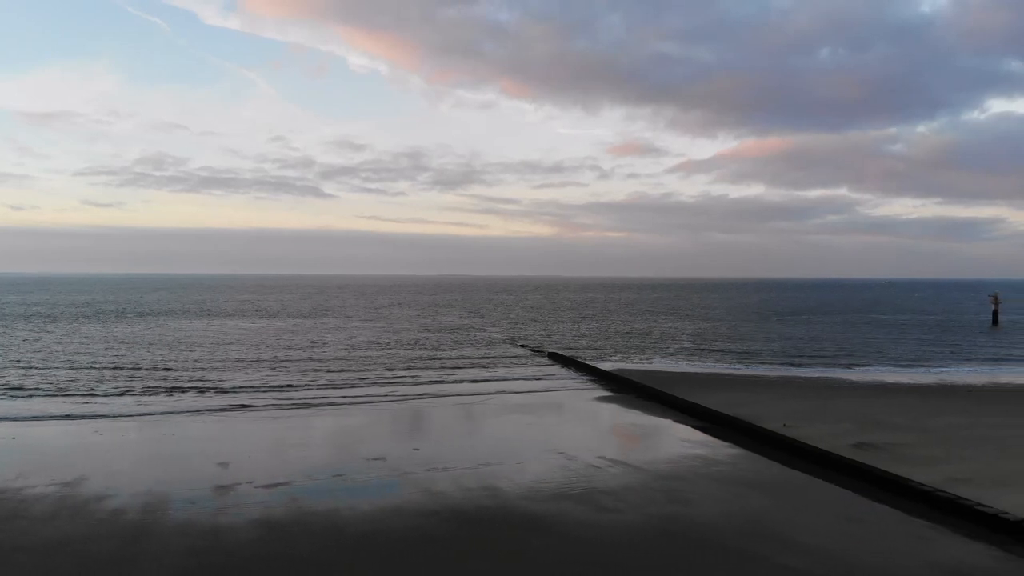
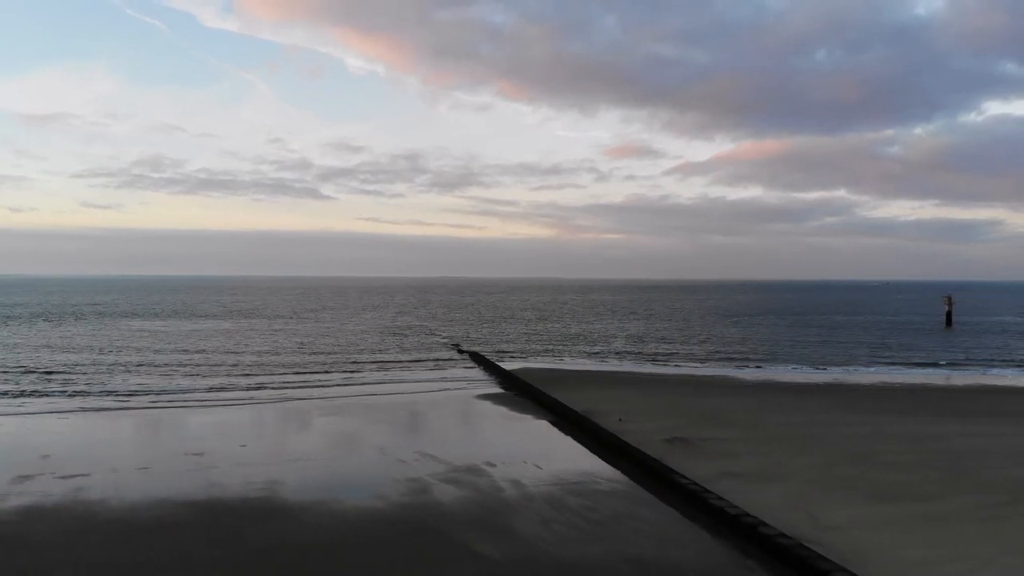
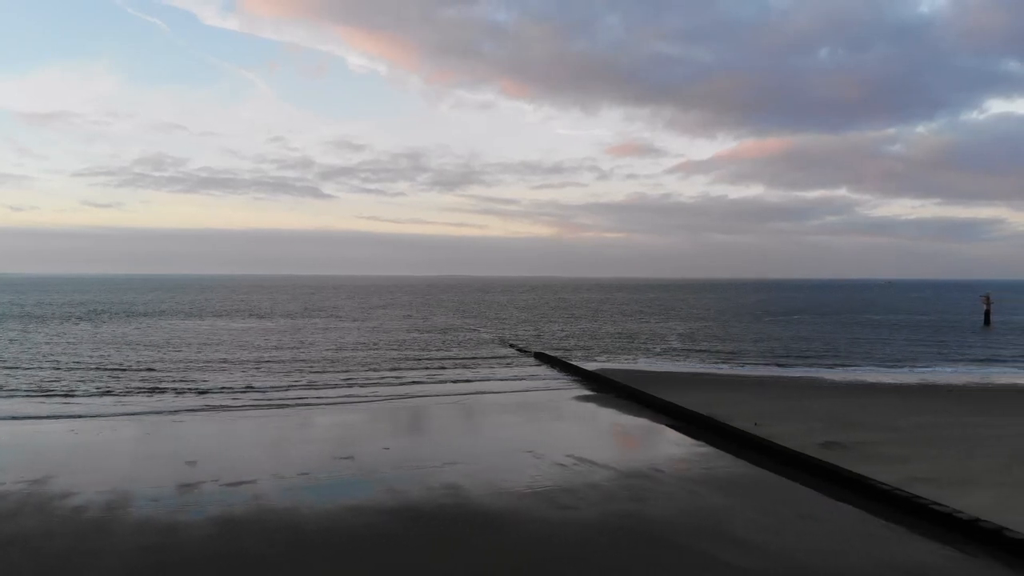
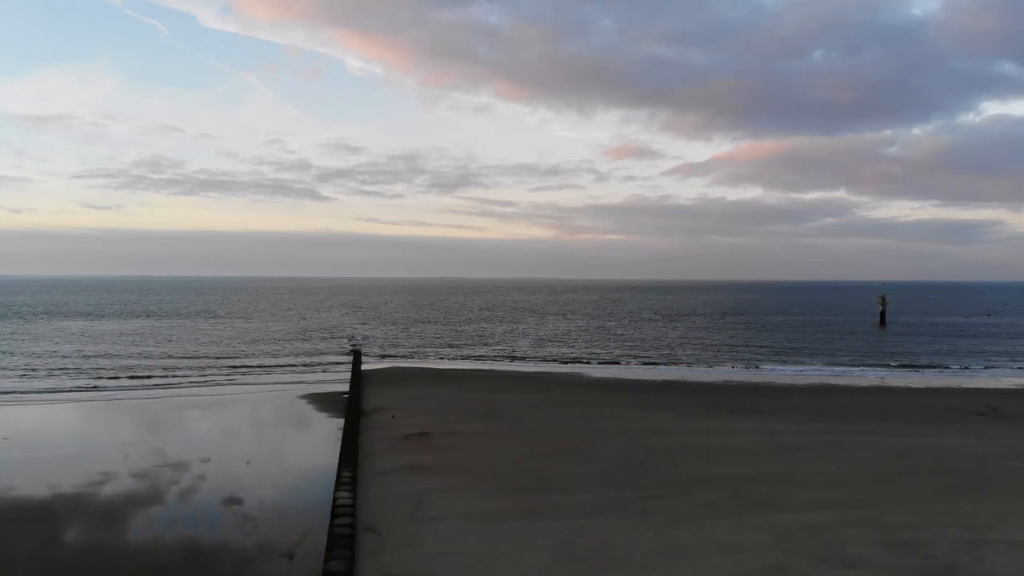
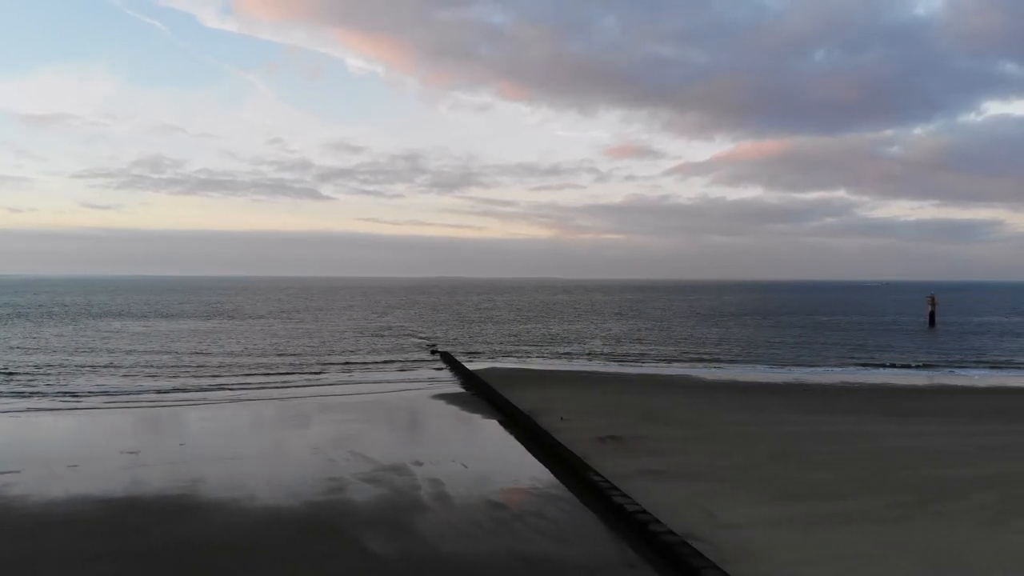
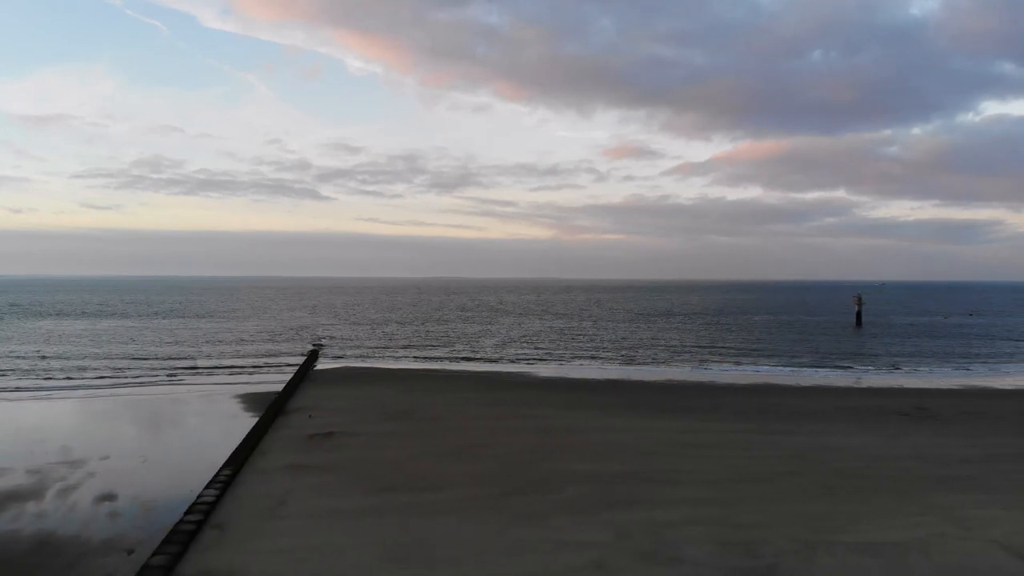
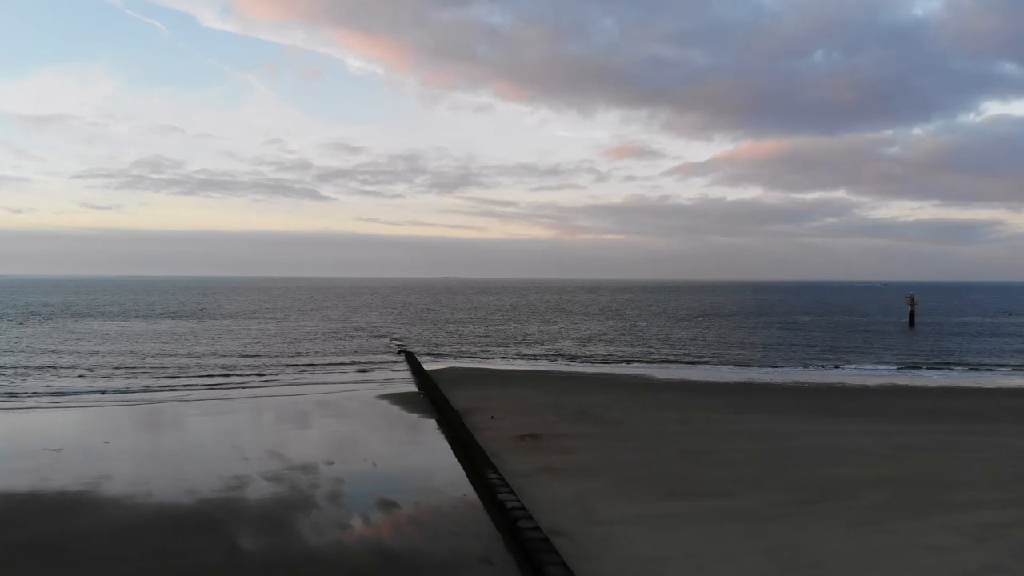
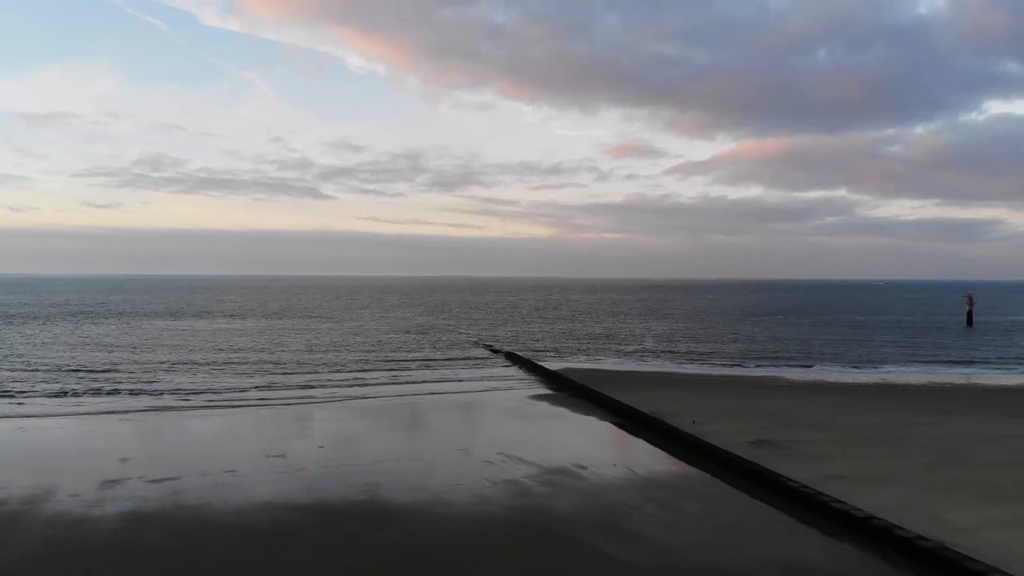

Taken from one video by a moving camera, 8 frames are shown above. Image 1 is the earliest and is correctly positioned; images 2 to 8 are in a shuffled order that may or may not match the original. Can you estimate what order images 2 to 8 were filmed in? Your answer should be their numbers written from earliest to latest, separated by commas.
3, 8, 2, 5, 7, 4, 6
